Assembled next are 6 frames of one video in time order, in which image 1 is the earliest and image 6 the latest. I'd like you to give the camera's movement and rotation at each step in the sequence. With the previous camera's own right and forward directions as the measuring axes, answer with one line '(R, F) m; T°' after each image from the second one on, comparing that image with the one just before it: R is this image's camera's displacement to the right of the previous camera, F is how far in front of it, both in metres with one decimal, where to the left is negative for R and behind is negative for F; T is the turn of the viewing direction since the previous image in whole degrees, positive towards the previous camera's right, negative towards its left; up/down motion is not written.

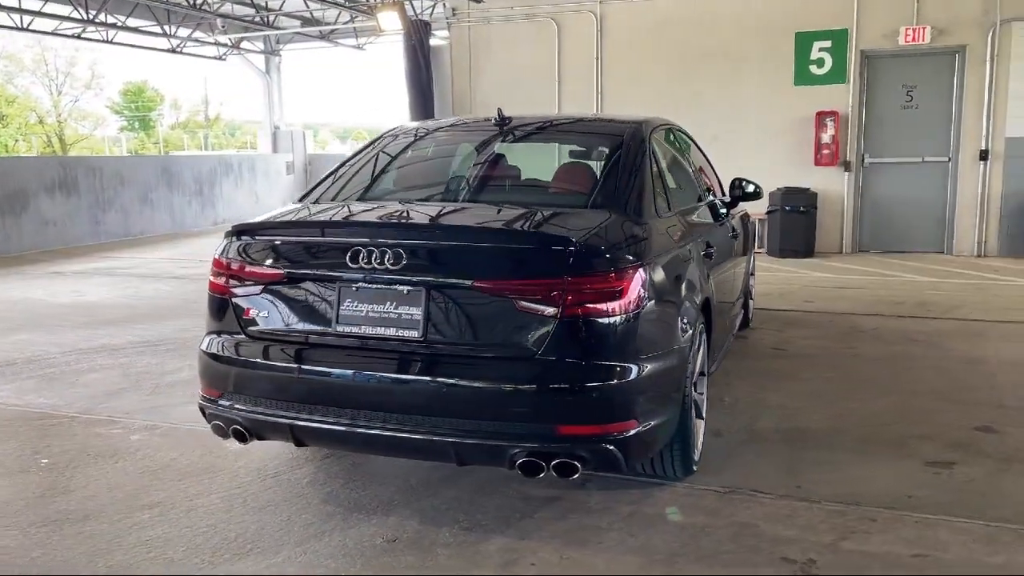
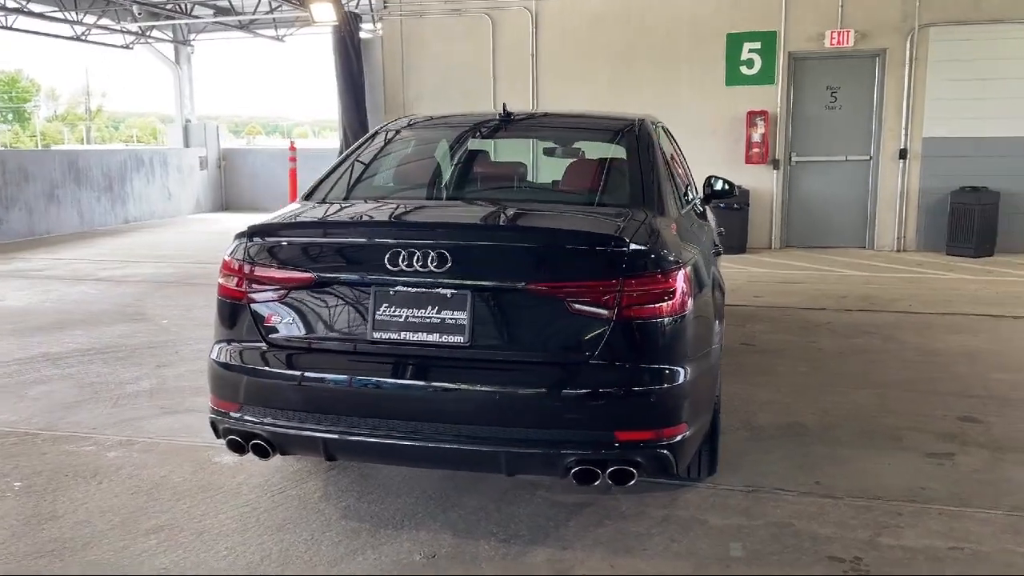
(-0.5, +0.1) m; +6°
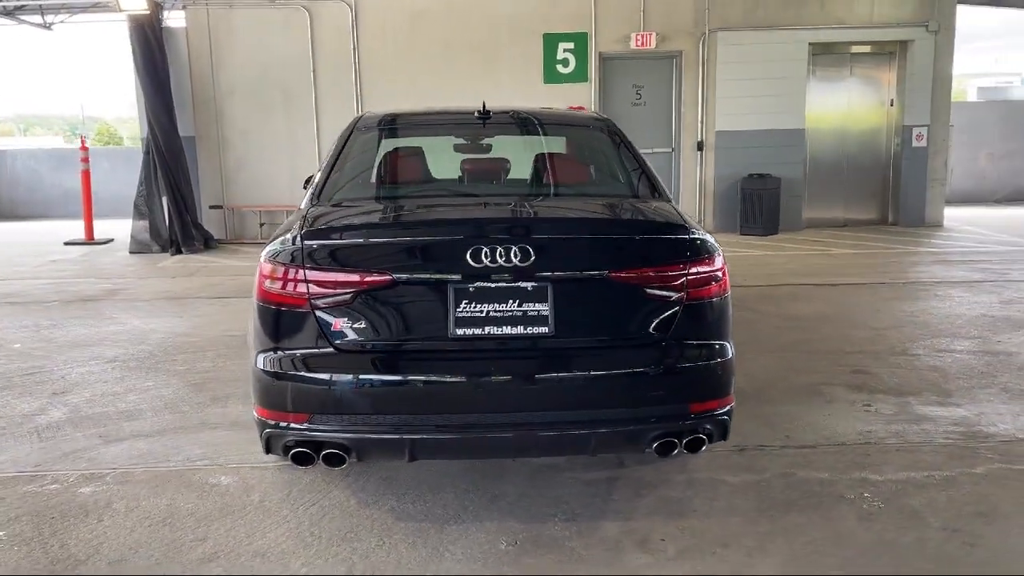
(-1.0, 0.0) m; +16°
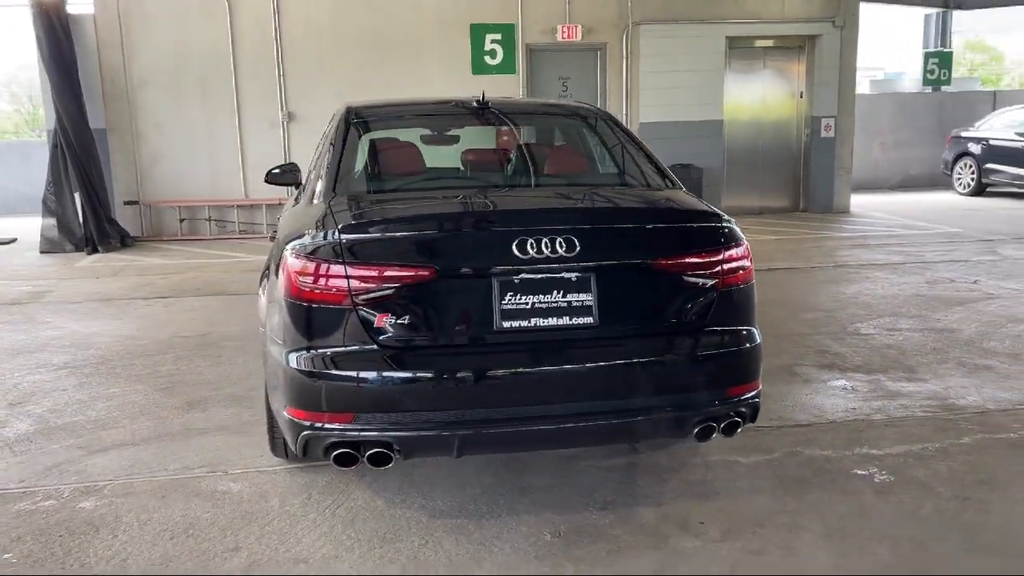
(-0.5, 0.0) m; +7°
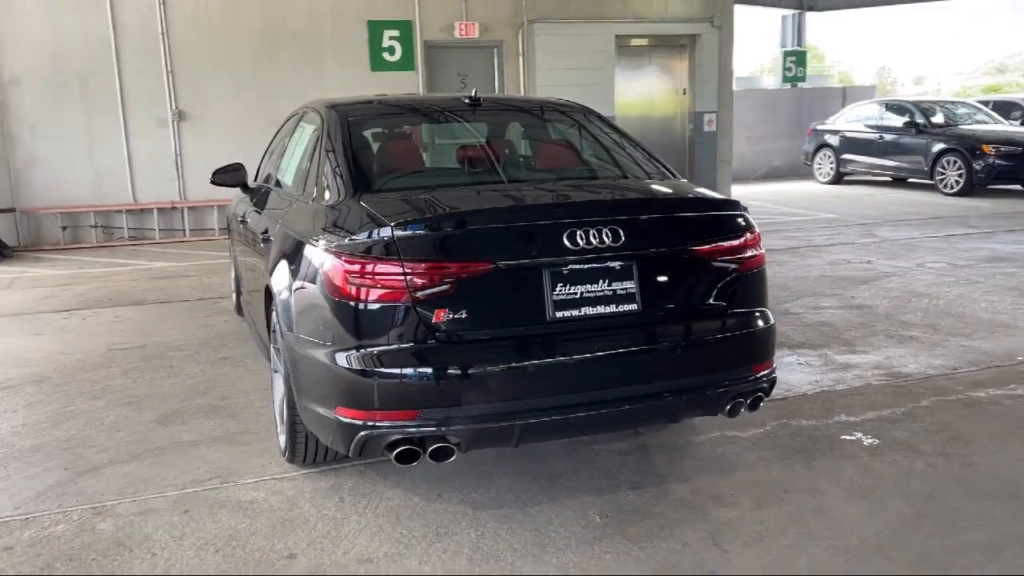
(-0.6, 0.0) m; +9°
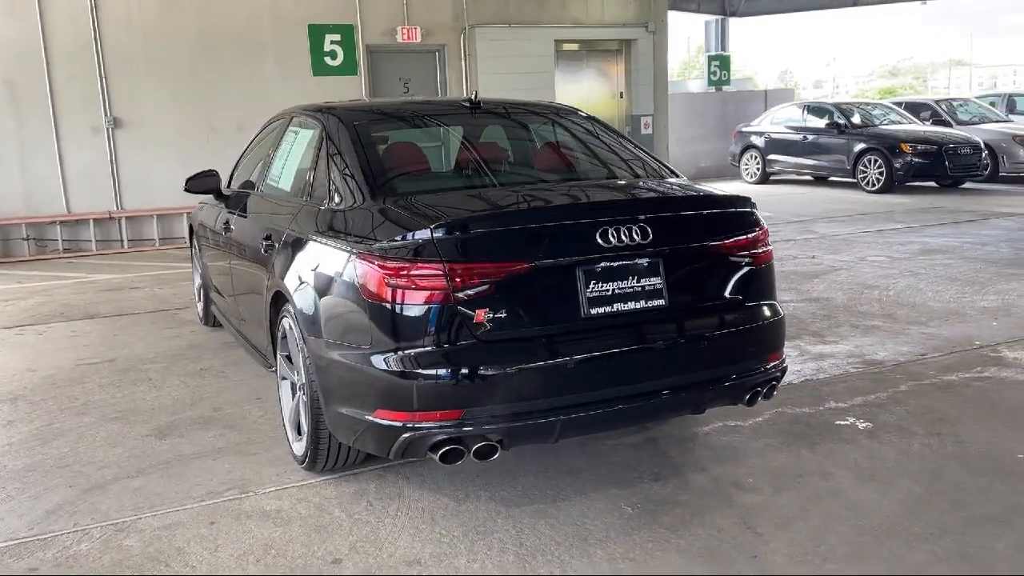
(-0.4, 0.0) m; +5°
